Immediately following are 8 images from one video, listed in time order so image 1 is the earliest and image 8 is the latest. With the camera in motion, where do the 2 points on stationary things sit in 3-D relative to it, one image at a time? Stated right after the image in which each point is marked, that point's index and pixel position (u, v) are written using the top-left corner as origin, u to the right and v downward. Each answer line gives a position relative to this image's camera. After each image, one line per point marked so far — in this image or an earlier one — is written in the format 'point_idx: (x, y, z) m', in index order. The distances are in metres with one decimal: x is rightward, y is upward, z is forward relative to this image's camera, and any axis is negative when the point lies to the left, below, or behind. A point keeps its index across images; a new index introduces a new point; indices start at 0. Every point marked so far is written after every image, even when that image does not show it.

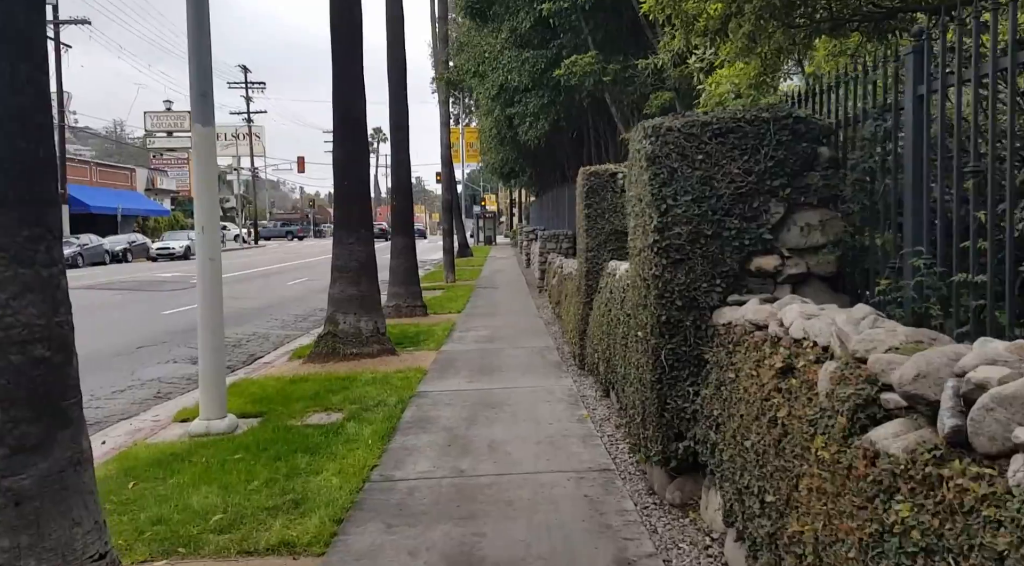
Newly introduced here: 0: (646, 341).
0: (+0.8, -0.4, +4.9) m
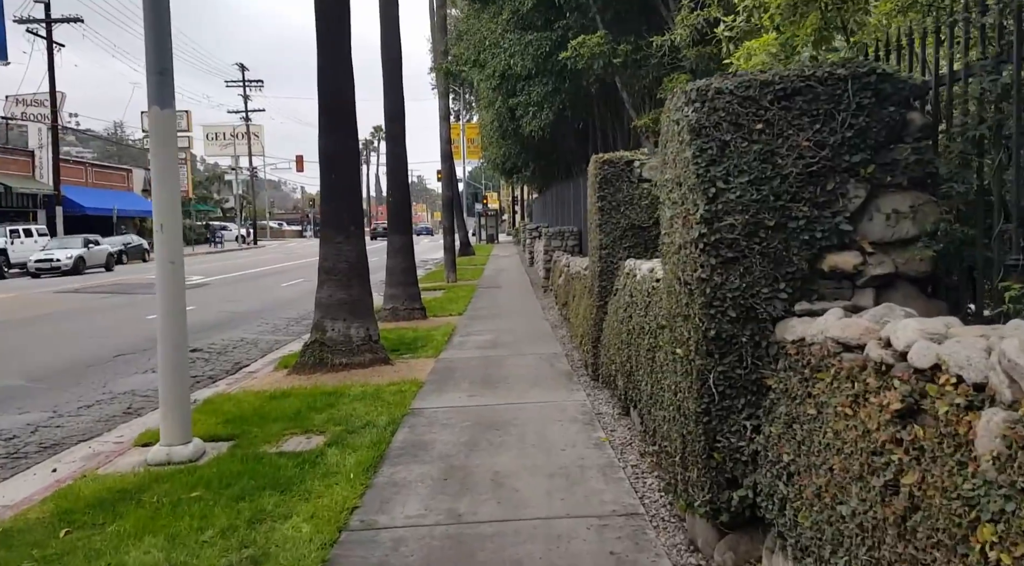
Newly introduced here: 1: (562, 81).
0: (+0.8, -0.4, +3.9) m
1: (+0.9, +3.6, +15.1) m
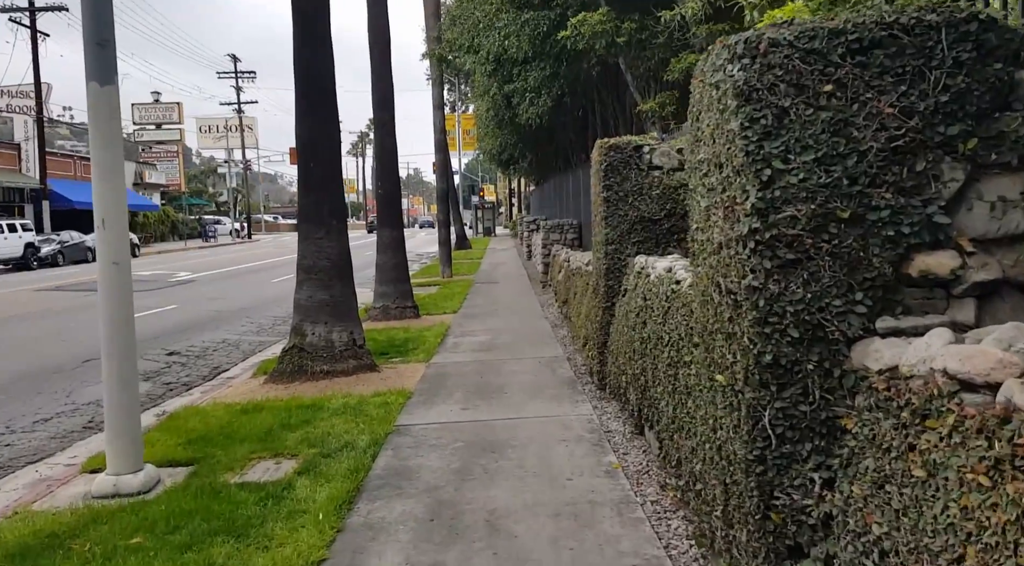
0: (+0.8, -0.4, +3.1) m
1: (+0.8, +3.7, +14.2) m
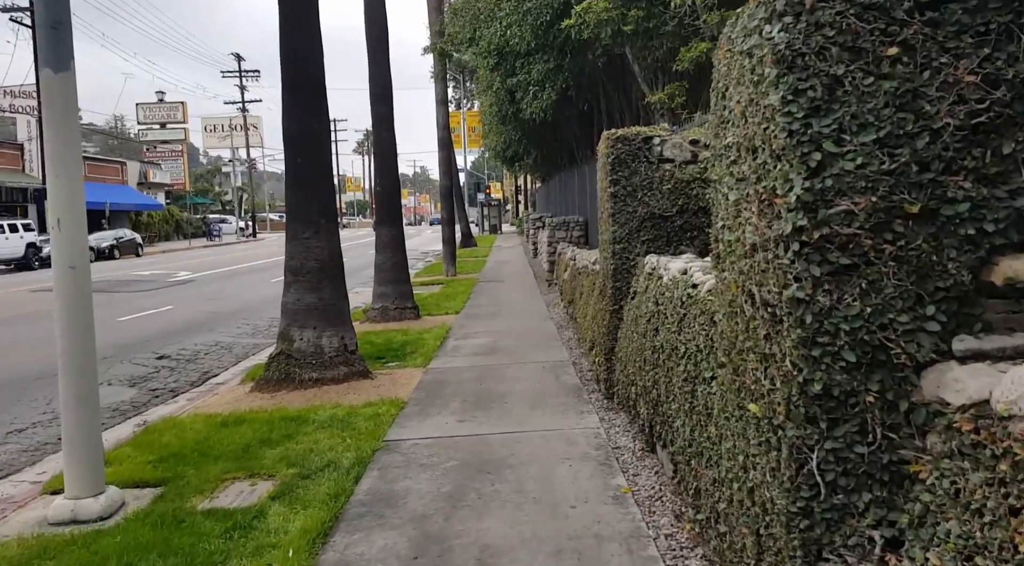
0: (+0.8, -0.4, +2.6) m
1: (+0.9, +3.7, +13.7) m
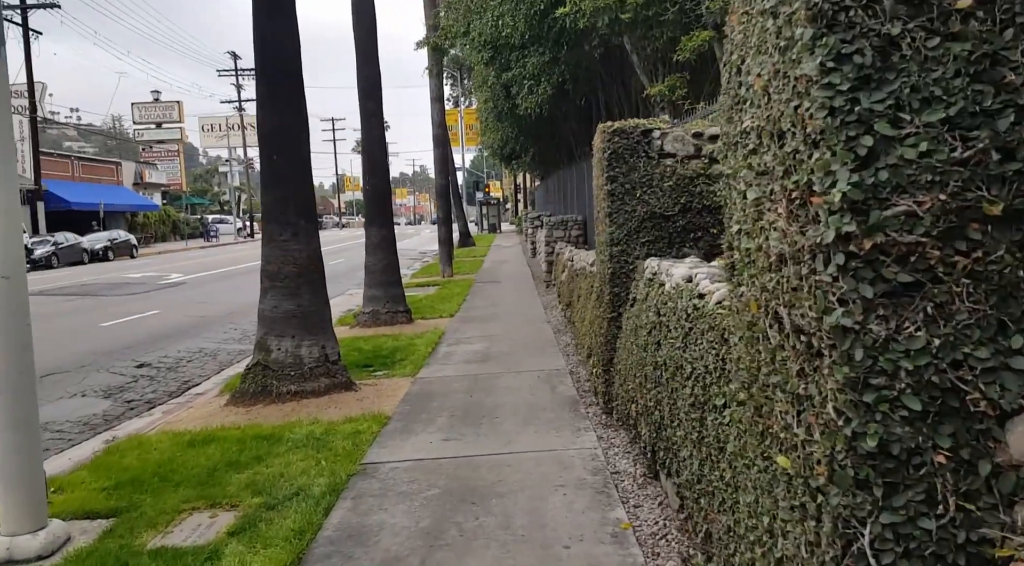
0: (+0.7, -0.5, +2.0) m
1: (+0.8, +3.7, +13.1) m
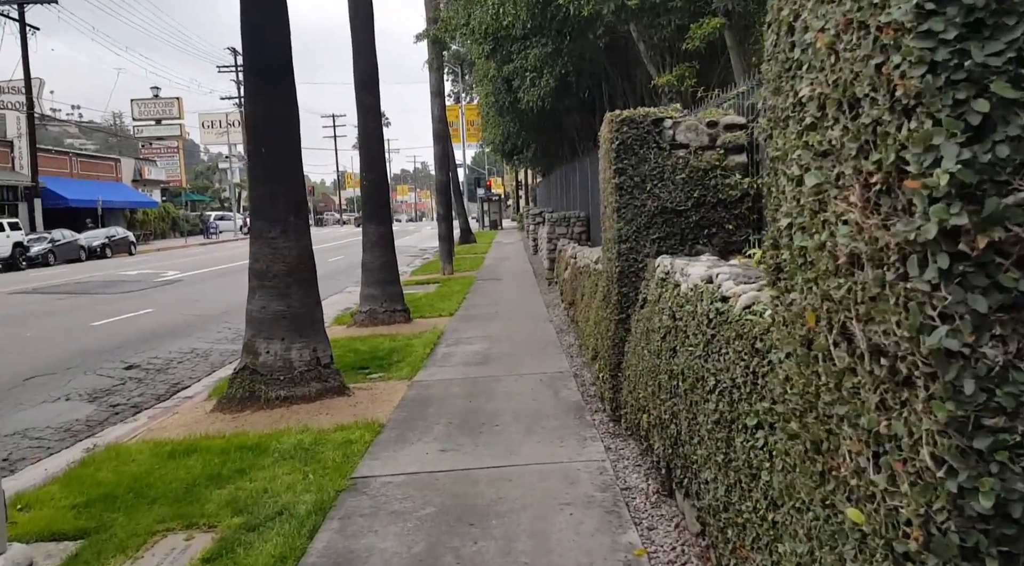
0: (+0.7, -0.5, +1.6) m
1: (+0.8, +3.7, +12.7) m
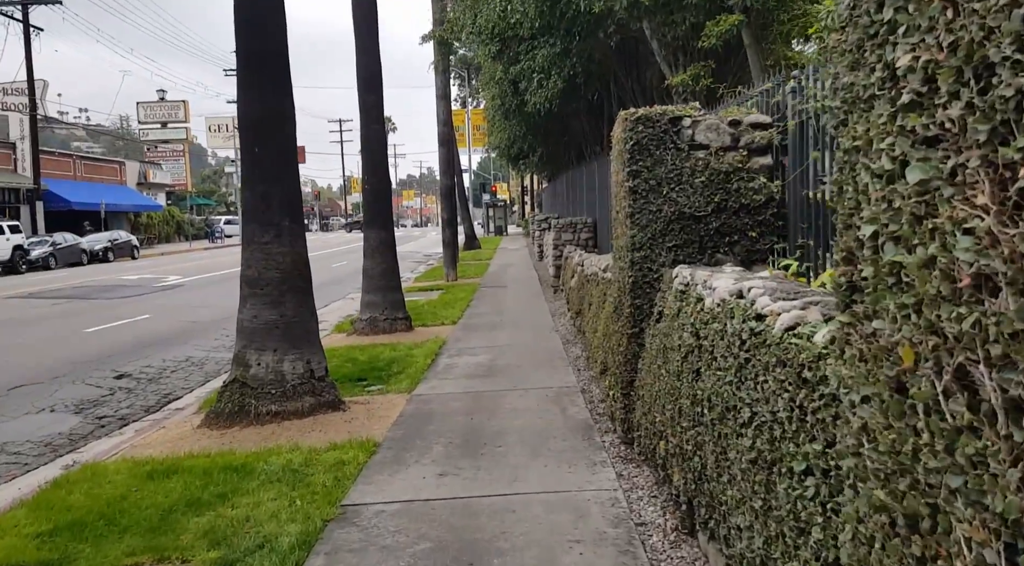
0: (+0.7, -0.5, +1.2) m
1: (+0.9, +3.6, +12.3) m
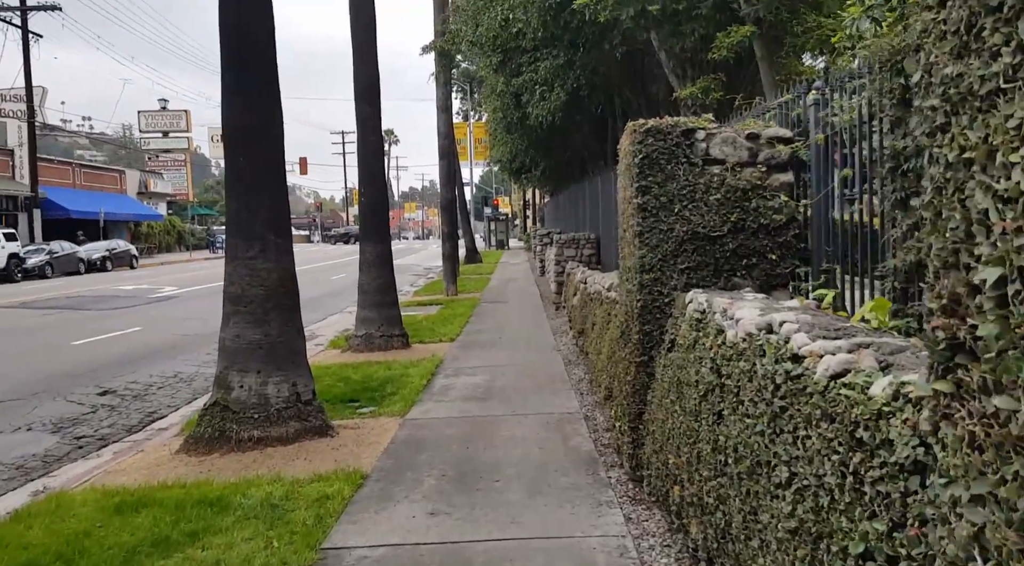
0: (+0.7, -0.6, +0.8) m
1: (+0.9, +3.3, +12.0) m
